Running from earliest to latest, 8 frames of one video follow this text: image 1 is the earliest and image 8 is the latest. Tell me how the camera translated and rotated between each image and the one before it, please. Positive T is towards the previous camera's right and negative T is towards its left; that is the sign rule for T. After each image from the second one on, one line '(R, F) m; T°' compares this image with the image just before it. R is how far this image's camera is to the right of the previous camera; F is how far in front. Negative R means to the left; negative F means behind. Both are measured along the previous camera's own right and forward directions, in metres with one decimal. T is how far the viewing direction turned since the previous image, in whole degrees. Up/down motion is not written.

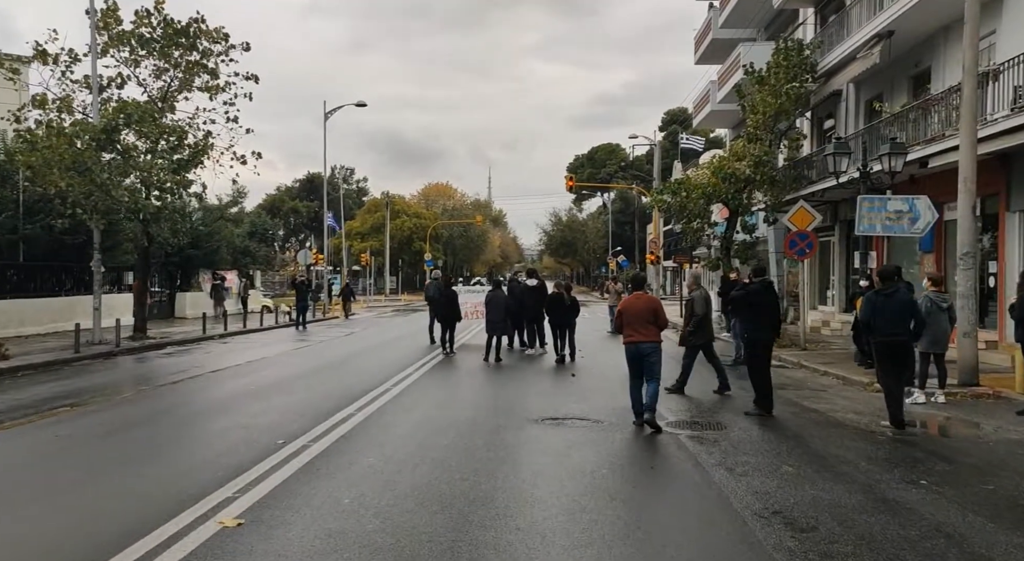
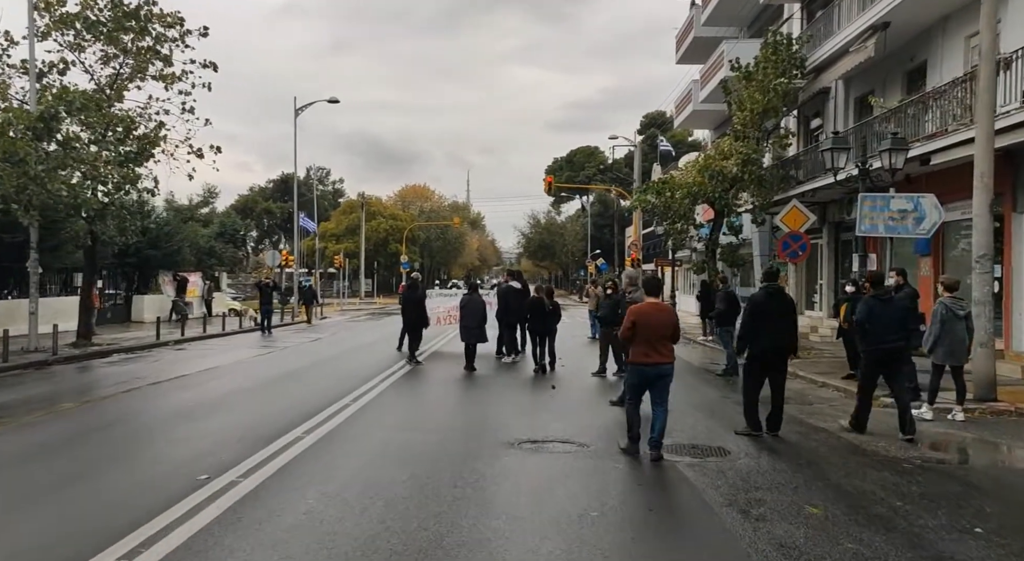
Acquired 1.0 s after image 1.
(+0.1, +1.1) m; +2°
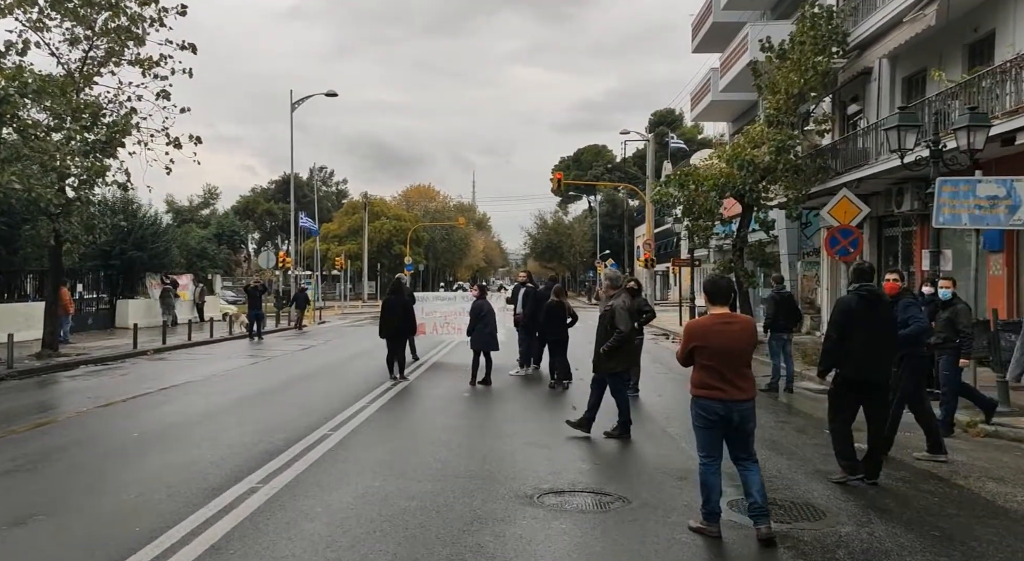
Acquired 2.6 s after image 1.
(-0.1, +2.0) m; 0°
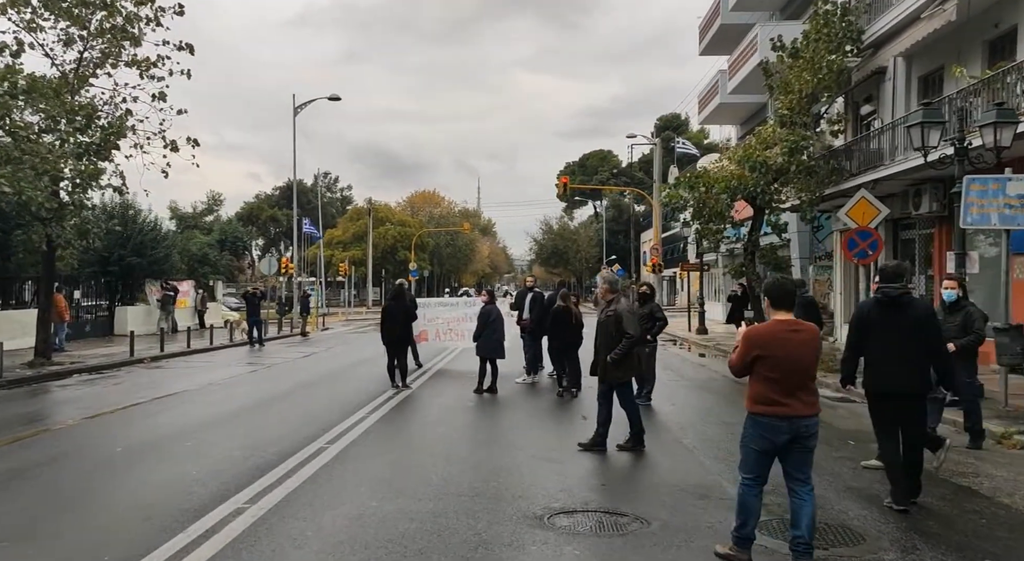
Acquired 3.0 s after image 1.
(0.0, +0.5) m; 0°
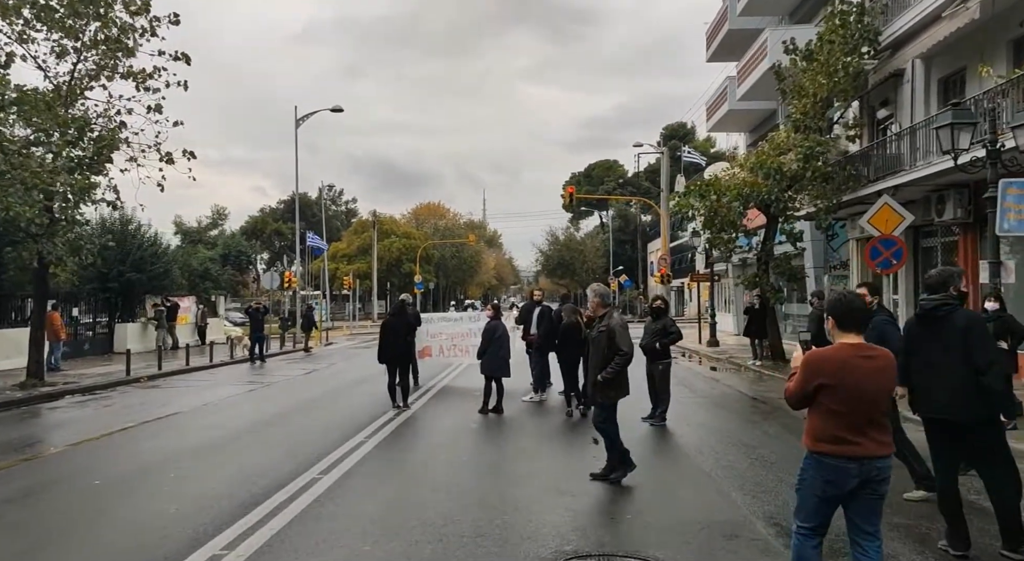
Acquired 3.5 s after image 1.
(0.0, +0.6) m; 0°
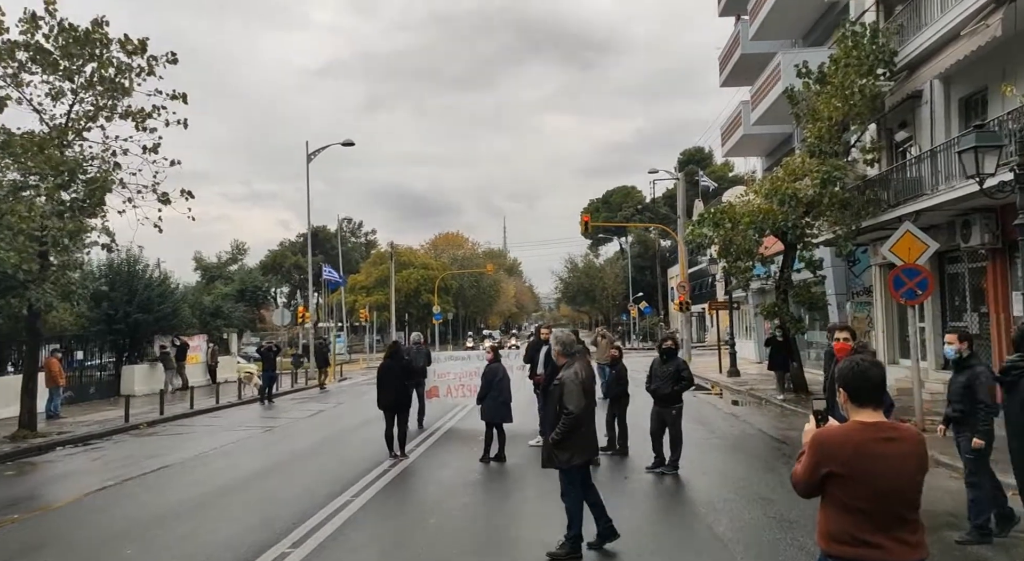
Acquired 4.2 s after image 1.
(+0.3, +0.6) m; -2°
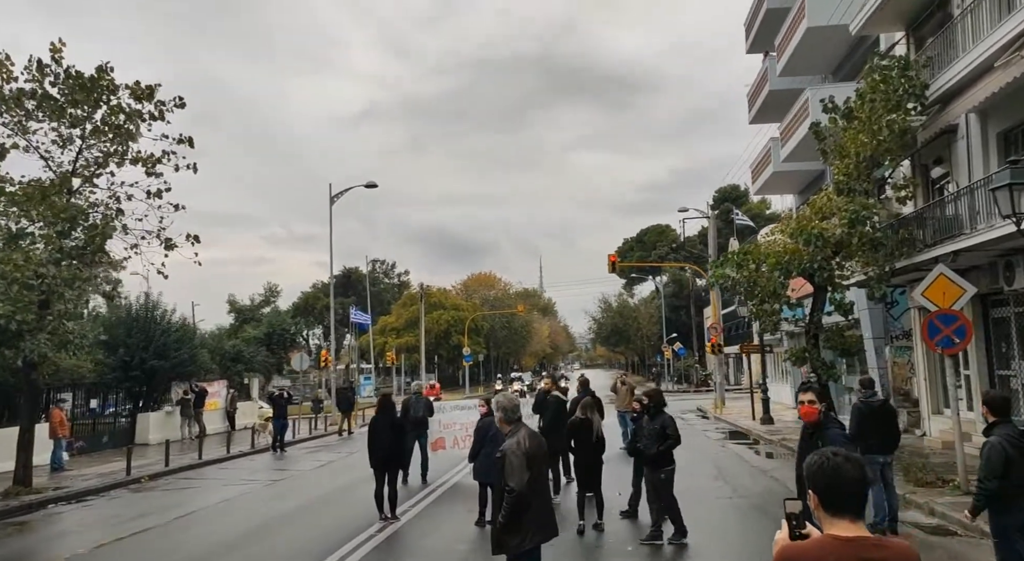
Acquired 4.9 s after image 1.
(+0.5, +0.7) m; -3°
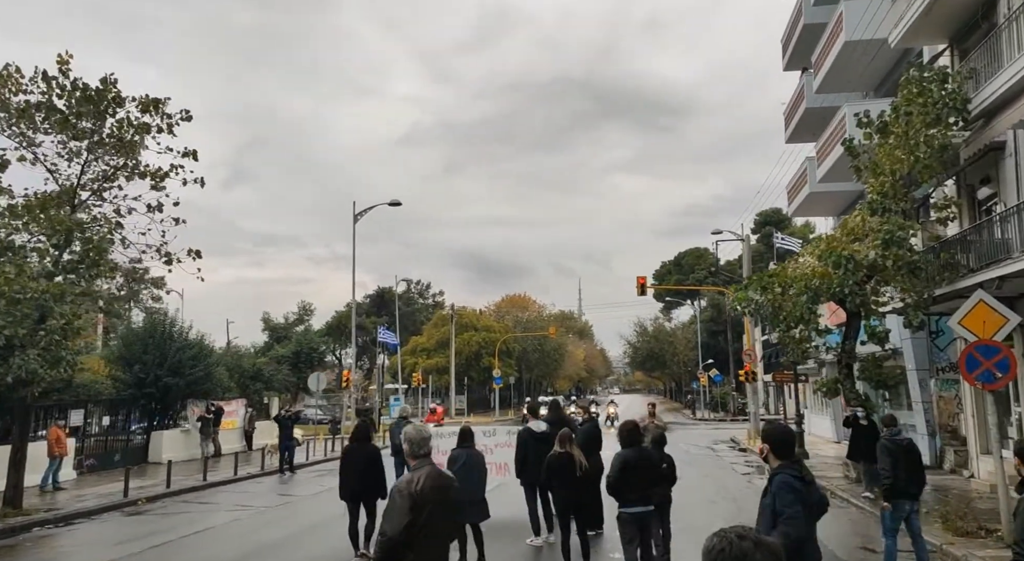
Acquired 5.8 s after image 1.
(+0.6, +0.8) m; -3°
